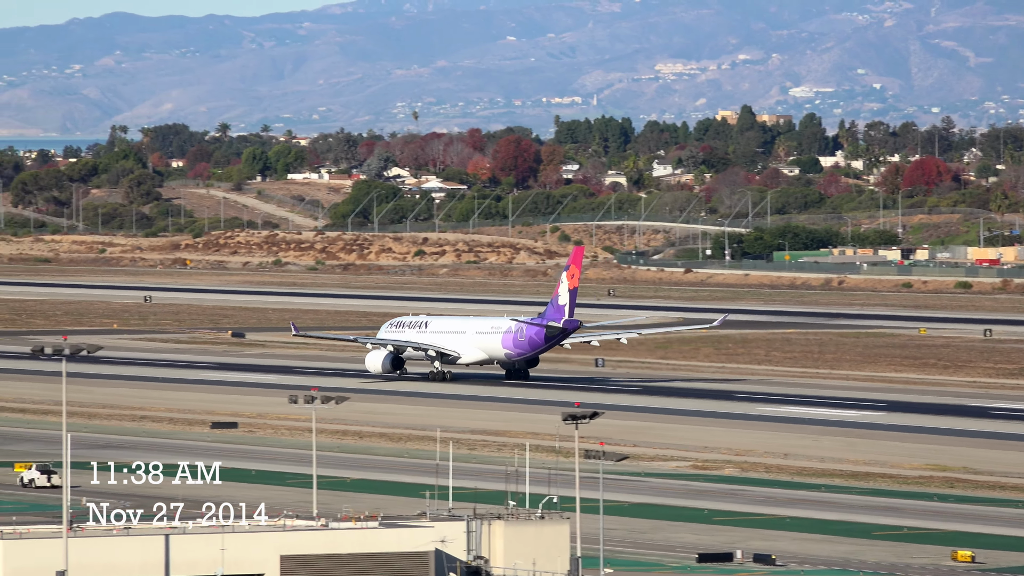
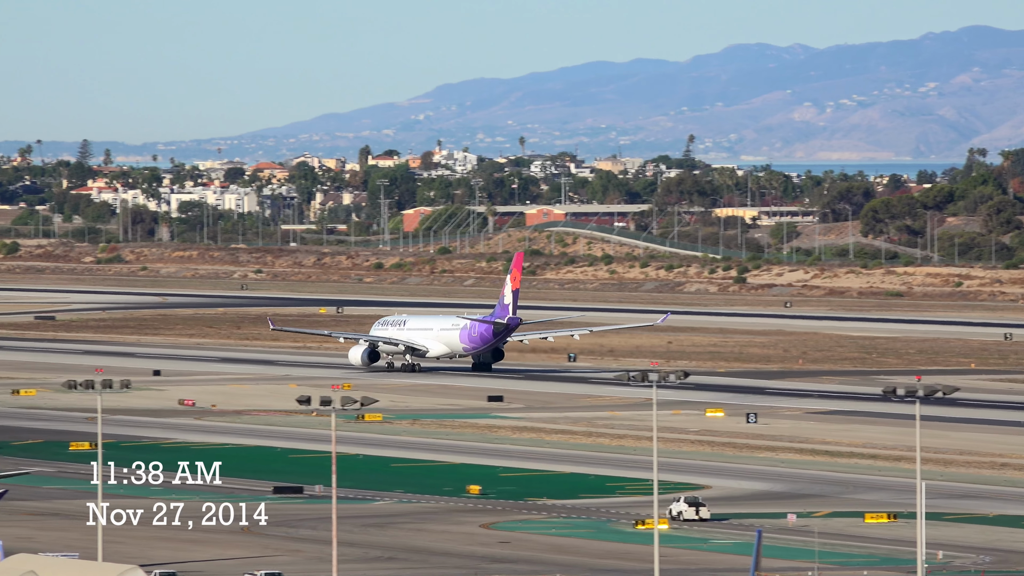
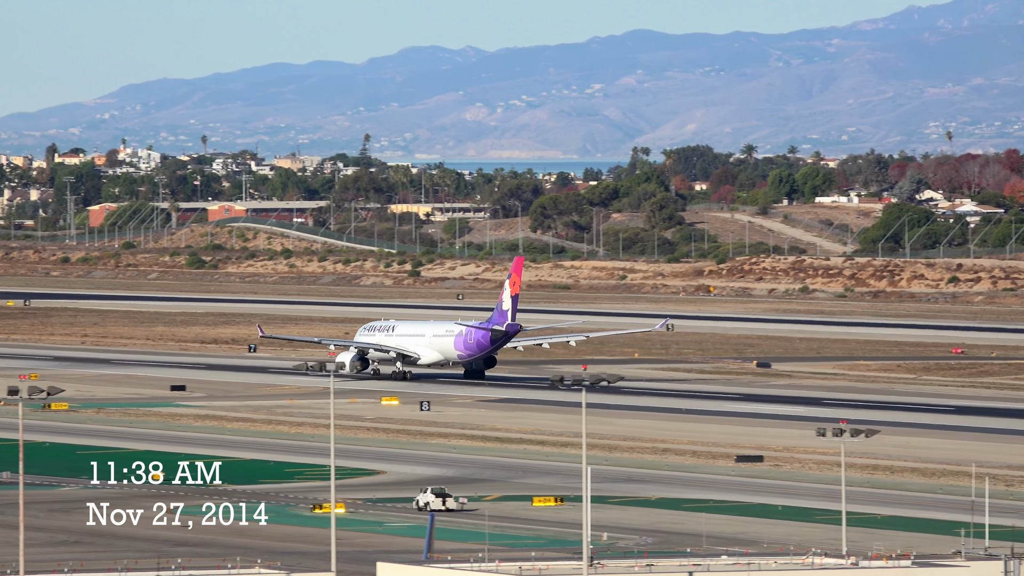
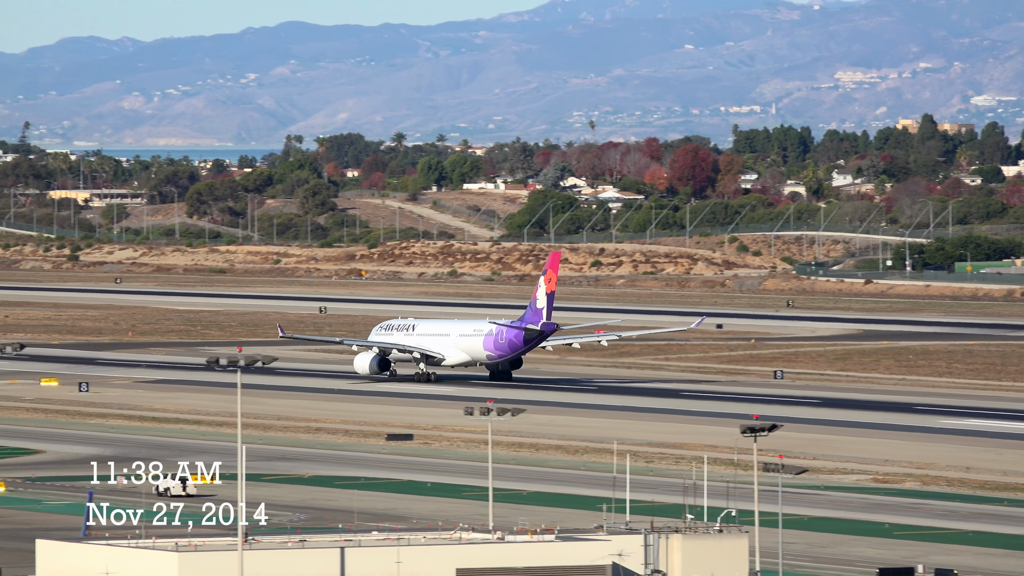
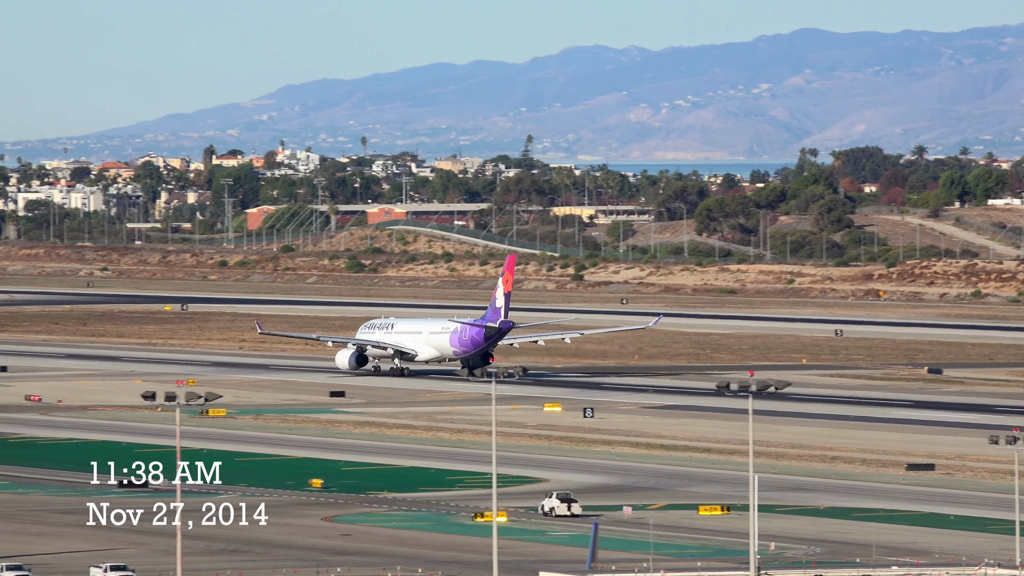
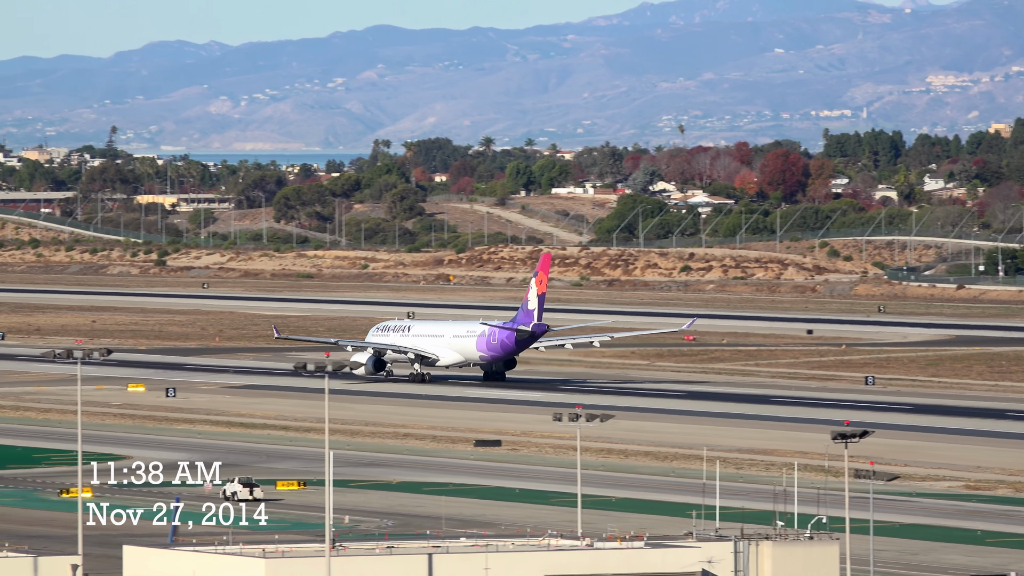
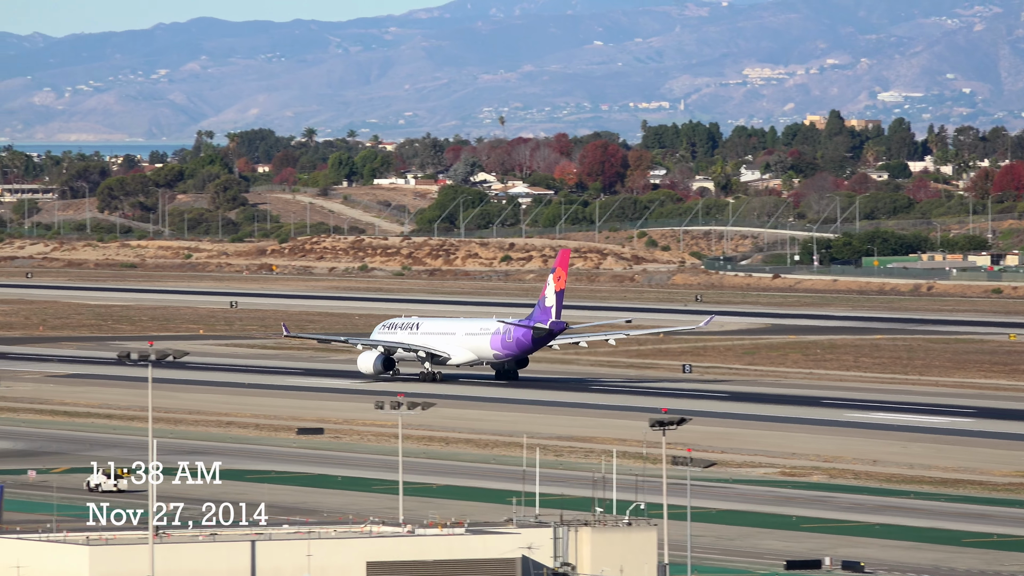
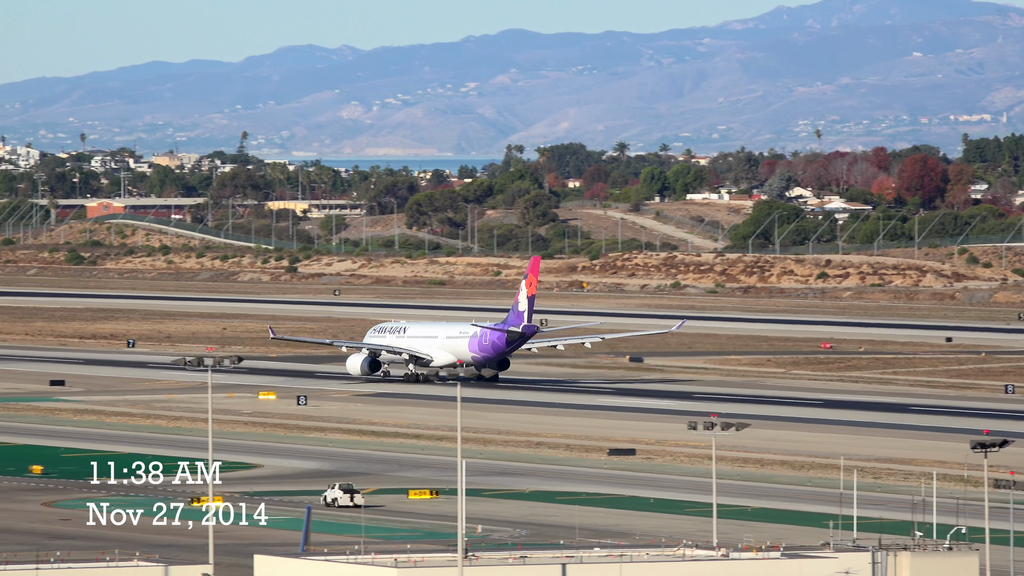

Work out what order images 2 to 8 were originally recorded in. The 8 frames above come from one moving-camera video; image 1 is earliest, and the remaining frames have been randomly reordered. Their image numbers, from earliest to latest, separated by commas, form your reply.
7, 4, 6, 8, 3, 5, 2
